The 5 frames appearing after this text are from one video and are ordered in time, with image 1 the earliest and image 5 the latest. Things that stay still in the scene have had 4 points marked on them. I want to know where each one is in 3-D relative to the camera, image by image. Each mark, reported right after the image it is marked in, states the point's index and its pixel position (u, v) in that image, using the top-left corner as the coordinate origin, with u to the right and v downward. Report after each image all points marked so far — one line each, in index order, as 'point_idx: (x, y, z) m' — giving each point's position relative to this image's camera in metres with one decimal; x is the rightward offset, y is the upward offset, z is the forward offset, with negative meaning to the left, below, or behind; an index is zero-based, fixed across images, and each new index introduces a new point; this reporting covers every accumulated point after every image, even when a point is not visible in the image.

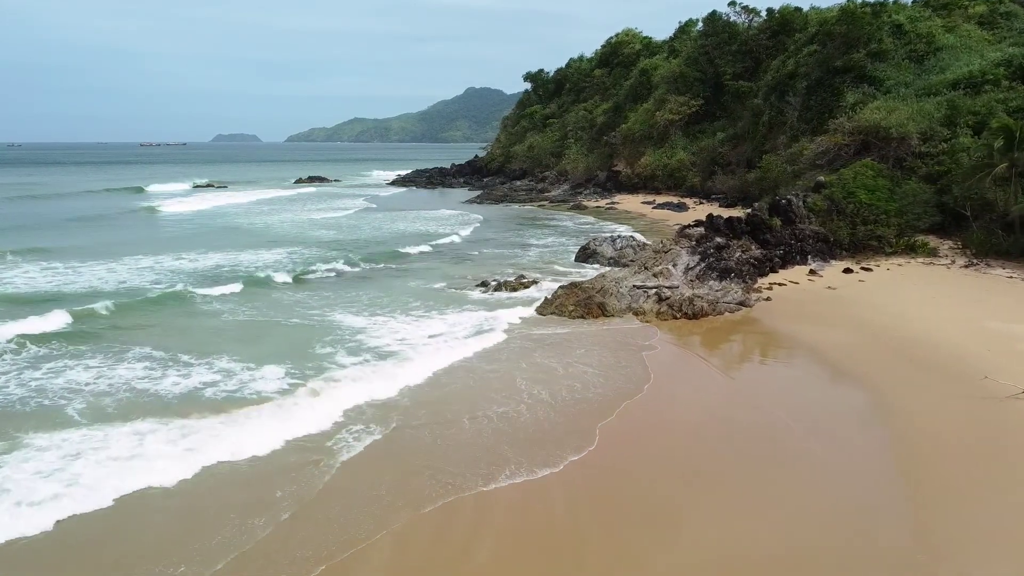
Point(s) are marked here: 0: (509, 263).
0: (-0.1, +0.7, +18.2) m
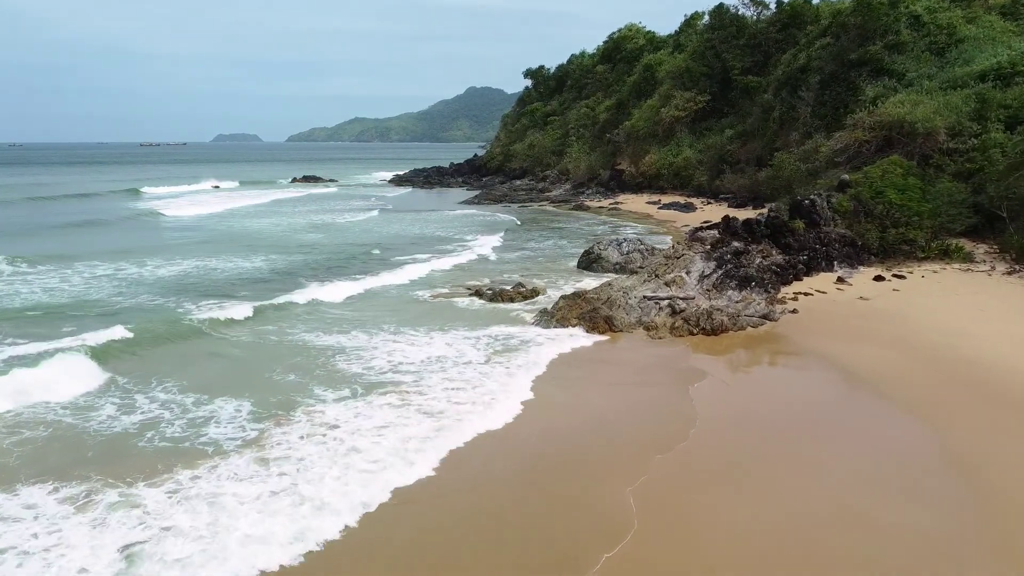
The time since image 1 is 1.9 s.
0: (-0.2, +0.5, +16.8) m
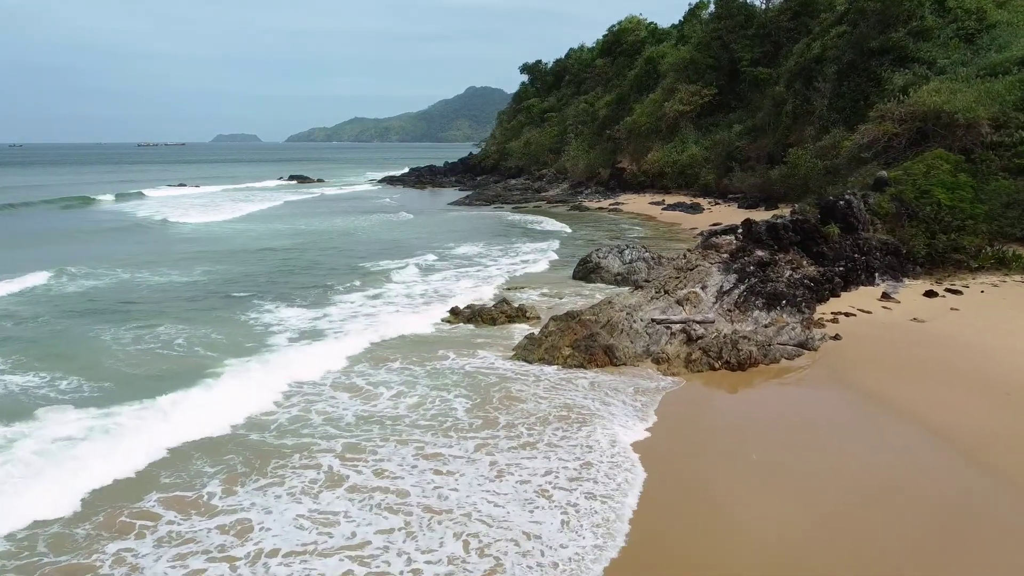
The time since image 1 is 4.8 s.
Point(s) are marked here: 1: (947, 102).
0: (-0.5, +0.1, +14.5) m
1: (+12.3, +5.3, +17.8) m
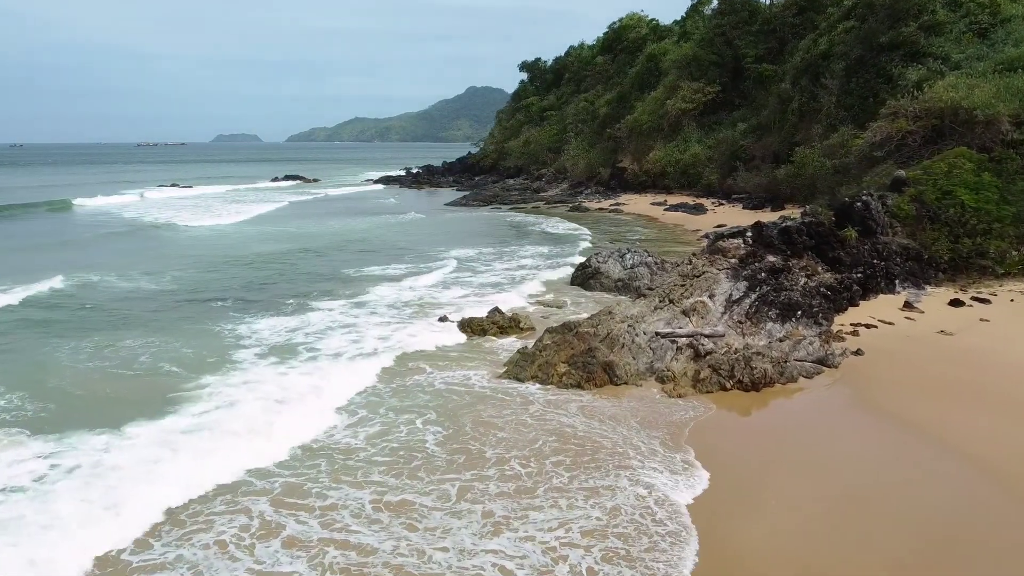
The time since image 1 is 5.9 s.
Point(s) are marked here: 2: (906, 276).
0: (-0.6, 0.0, +13.6) m
1: (+12.2, +5.1, +16.9) m
2: (+7.4, +0.2, +11.8) m
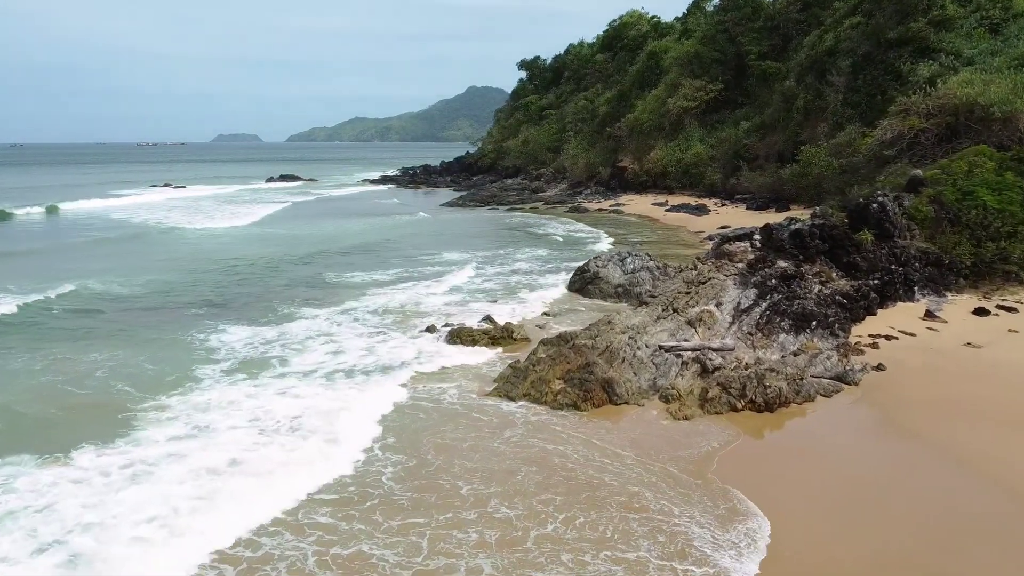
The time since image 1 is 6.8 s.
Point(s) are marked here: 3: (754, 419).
0: (-0.8, -0.1, +12.9) m
1: (+12.1, +5.0, +16.2) m
2: (+7.3, +0.1, +11.1) m
3: (+2.9, -1.6, +7.5) m
